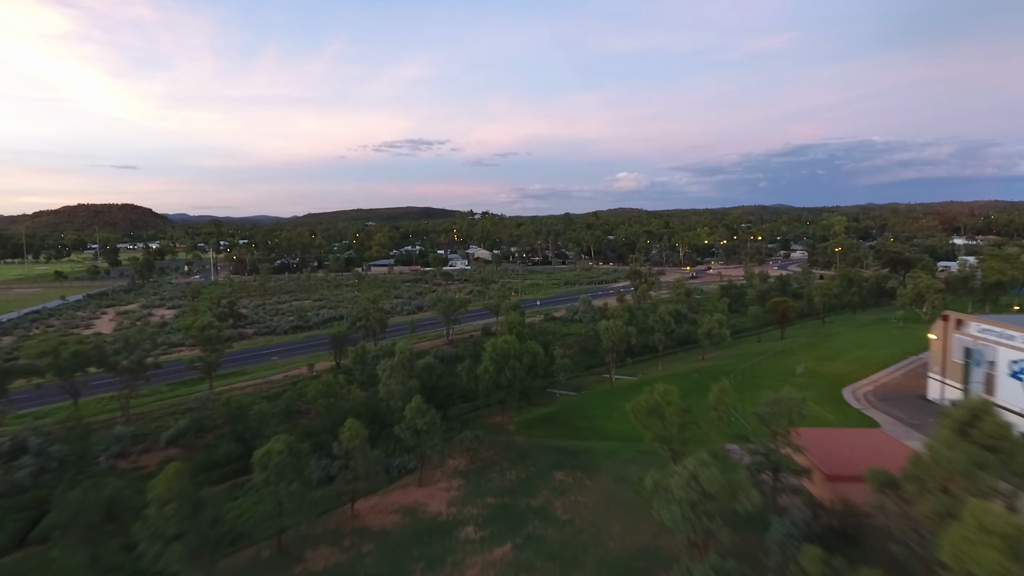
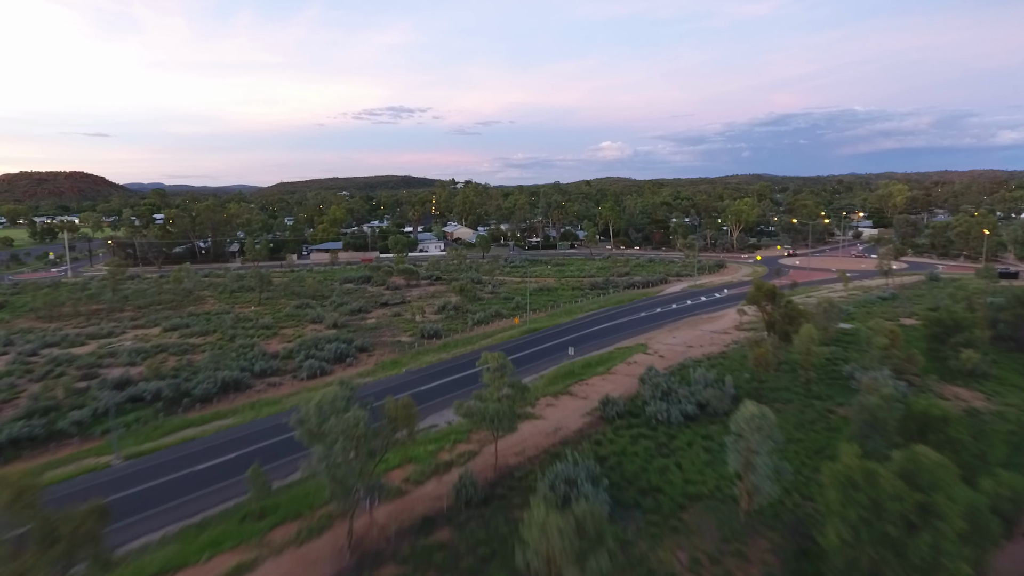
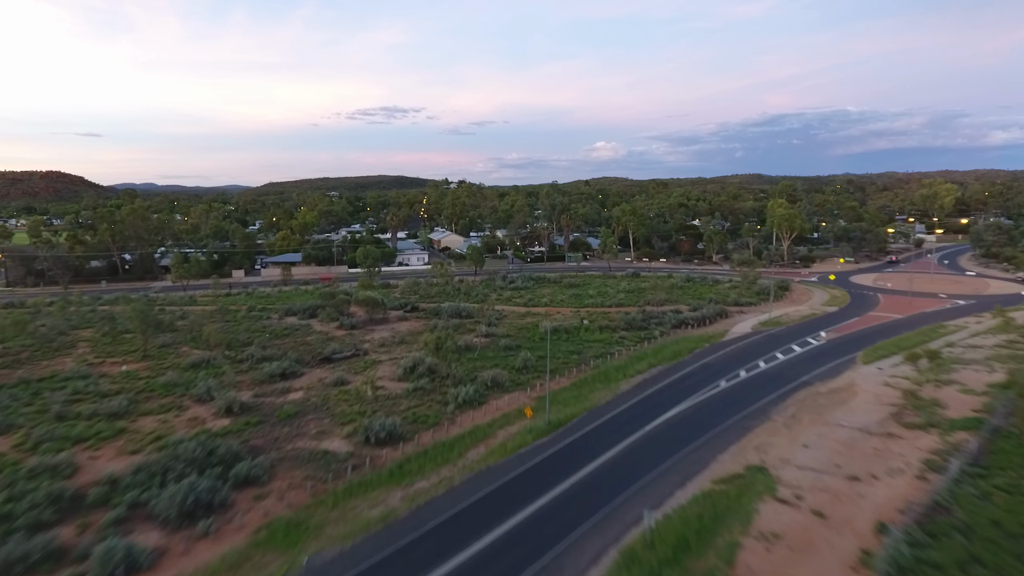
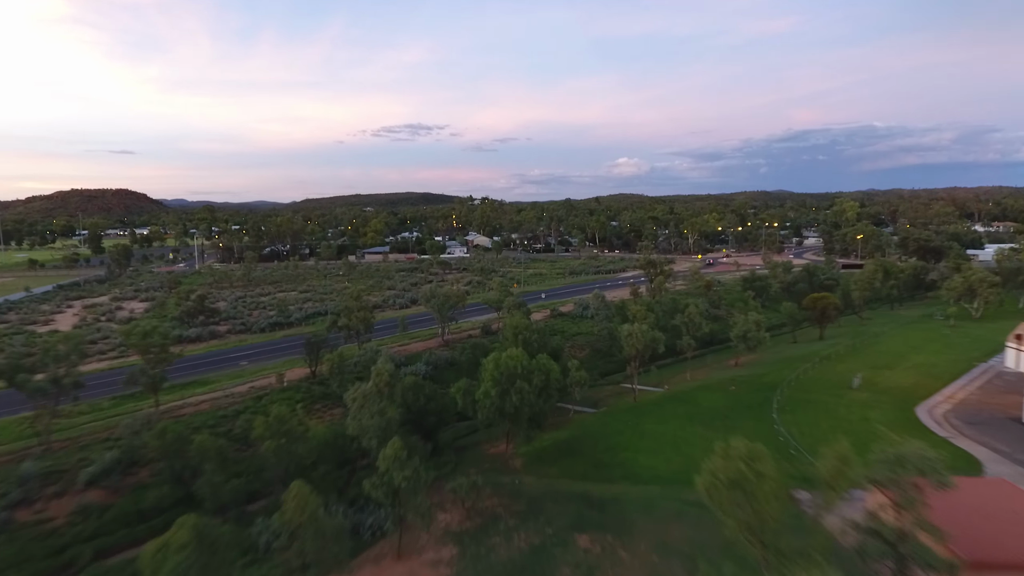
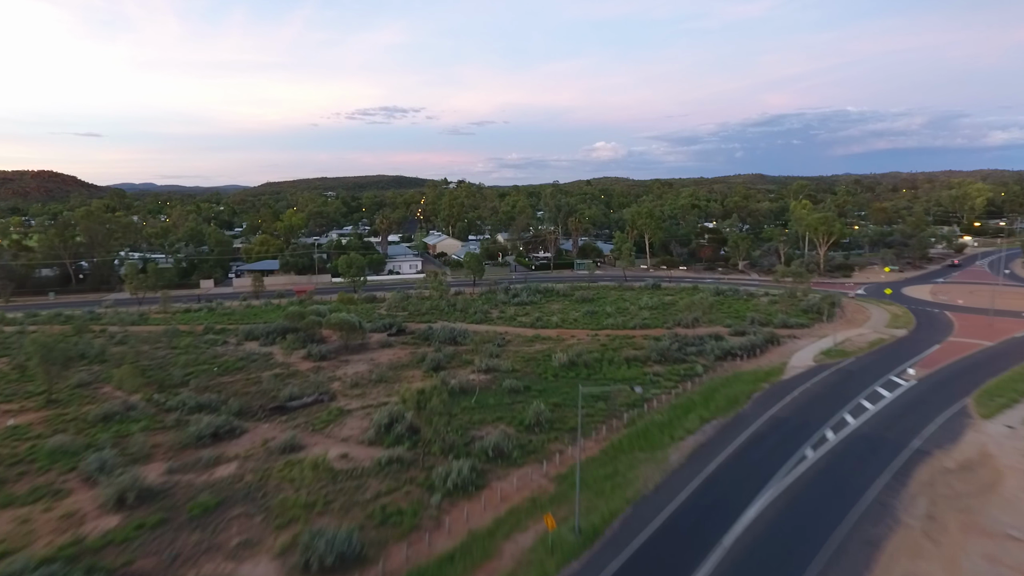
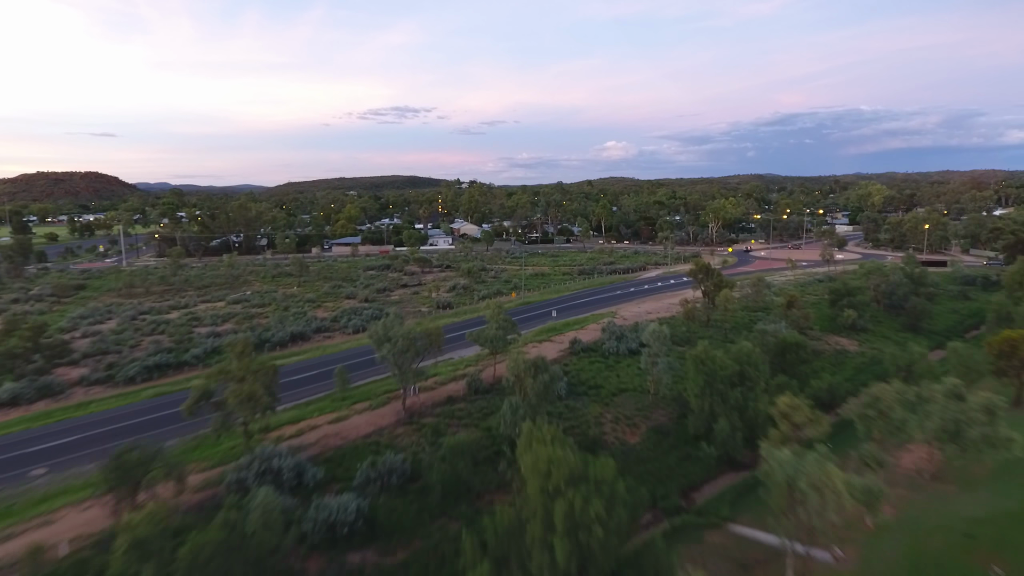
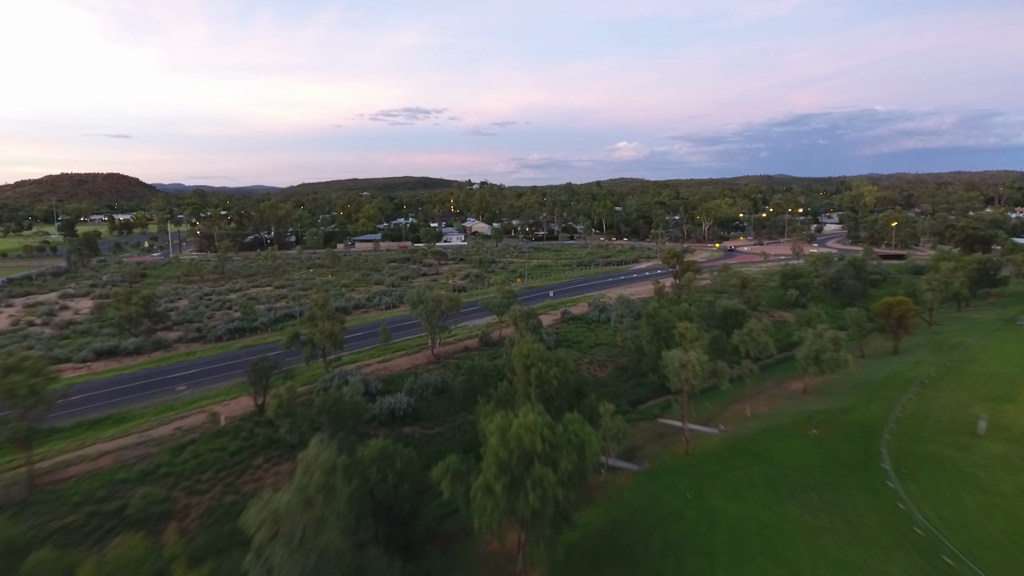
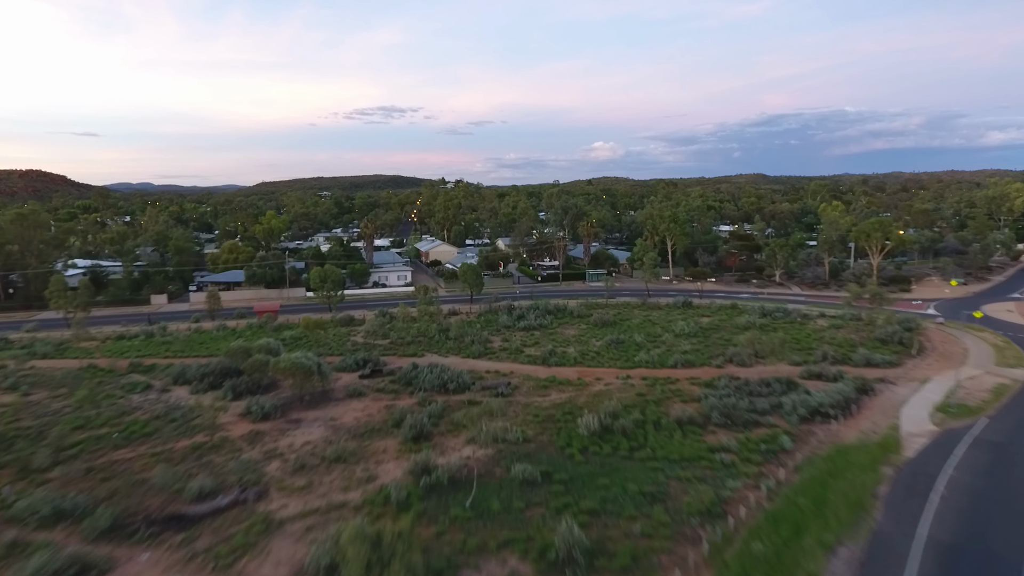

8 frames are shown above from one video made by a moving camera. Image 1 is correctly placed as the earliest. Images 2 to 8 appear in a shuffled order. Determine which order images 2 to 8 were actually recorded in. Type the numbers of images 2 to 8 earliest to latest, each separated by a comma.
4, 7, 6, 2, 3, 5, 8
